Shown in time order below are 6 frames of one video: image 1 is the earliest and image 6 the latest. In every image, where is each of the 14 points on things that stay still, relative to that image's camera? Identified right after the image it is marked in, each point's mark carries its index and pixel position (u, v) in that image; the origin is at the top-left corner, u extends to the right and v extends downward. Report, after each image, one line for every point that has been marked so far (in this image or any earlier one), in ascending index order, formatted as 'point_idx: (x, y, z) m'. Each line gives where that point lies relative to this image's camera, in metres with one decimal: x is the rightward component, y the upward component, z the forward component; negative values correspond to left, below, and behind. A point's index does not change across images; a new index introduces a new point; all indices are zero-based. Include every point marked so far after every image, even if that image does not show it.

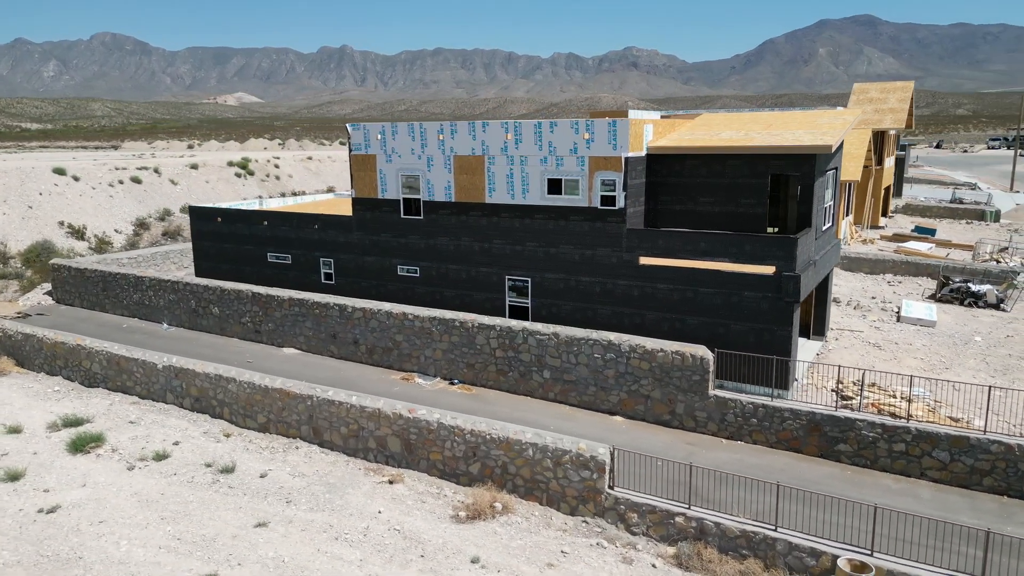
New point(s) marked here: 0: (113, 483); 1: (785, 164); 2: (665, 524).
0: (-6.5, -3.2, +12.4) m
1: (+6.0, +2.7, +16.4) m
2: (+2.1, -3.3, +10.6) m
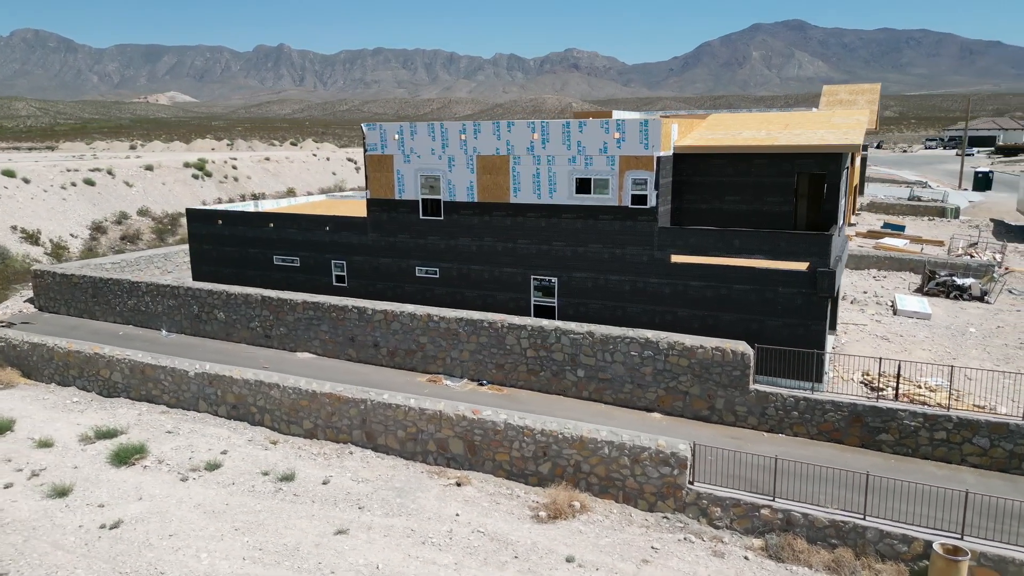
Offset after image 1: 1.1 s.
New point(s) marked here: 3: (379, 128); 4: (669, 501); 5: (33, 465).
0: (-5.4, -3.3, +12.0) m
1: (+6.7, +2.8, +16.9) m
2: (+3.4, -3.2, +10.8) m
3: (-3.4, +4.1, +19.6) m
4: (+2.3, -3.2, +11.3) m
5: (-8.1, -3.0, +13.0) m
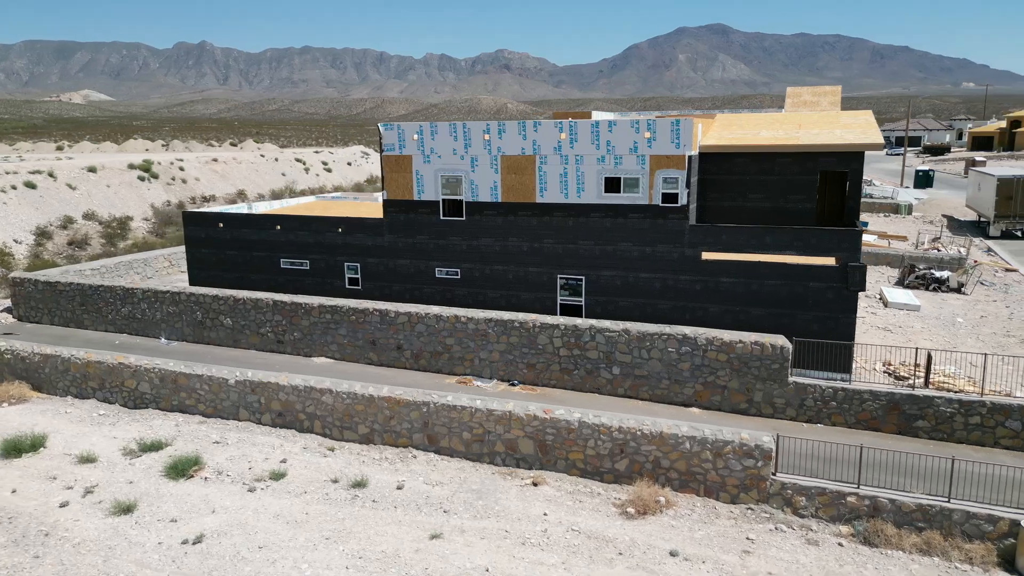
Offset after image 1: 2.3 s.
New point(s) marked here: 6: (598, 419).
0: (-4.1, -3.3, +11.6) m
1: (+7.4, +2.9, +17.5) m
2: (+4.7, -3.2, +11.1) m
3: (-2.9, +4.0, +19.4) m
4: (+3.6, -3.1, +11.6) m
5: (-6.9, -3.1, +12.4) m
6: (+1.4, -2.1, +12.4) m
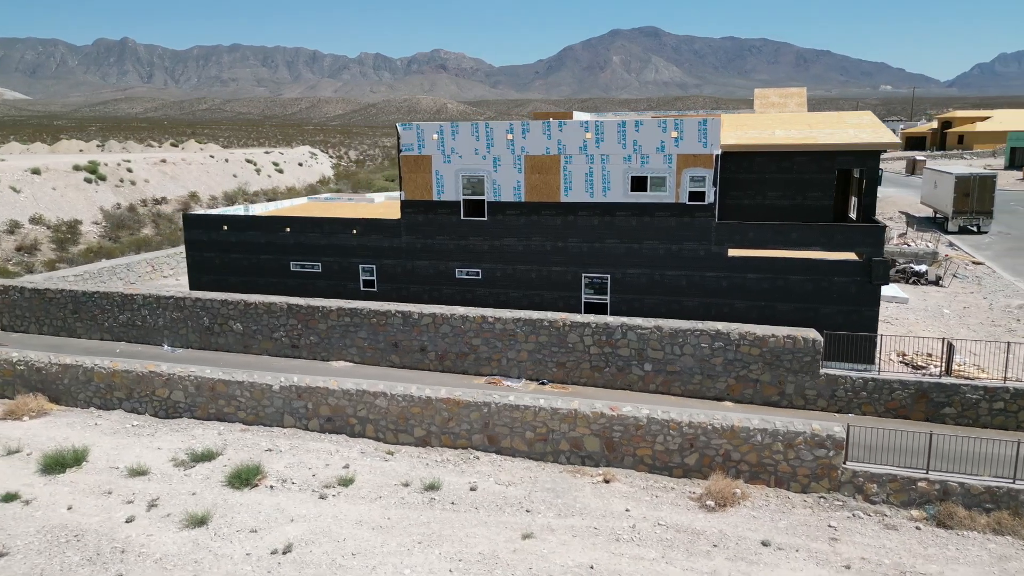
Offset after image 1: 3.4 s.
0: (-2.8, -3.4, +11.3) m
1: (+8.1, +3.0, +18.1) m
2: (+6.0, -3.1, +11.6) m
3: (-2.4, +4.0, +19.2) m
4: (+4.9, -3.0, +11.9) m
5: (-5.7, -3.2, +11.9) m
6: (+2.5, -2.1, +12.6) m
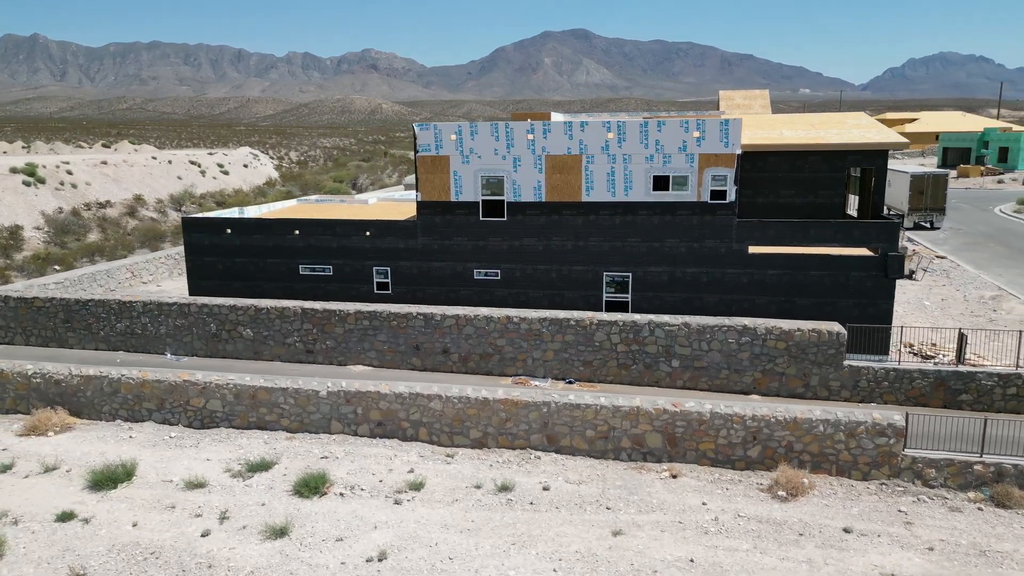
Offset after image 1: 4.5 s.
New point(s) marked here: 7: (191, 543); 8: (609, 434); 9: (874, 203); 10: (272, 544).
0: (-1.6, -3.4, +11.2) m
1: (+8.6, +3.2, +18.8) m
2: (+7.2, -2.9, +12.1) m
3: (-1.9, +4.0, +19.0) m
4: (+6.0, -2.9, +12.4) m
5: (-4.5, -3.3, +11.5) m
6: (+3.6, -2.0, +12.9) m
7: (-4.5, -3.5, +10.6) m
8: (+1.7, -2.5, +13.2) m
9: (+9.1, +2.1, +19.2) m
10: (-3.3, -3.5, +10.5) m
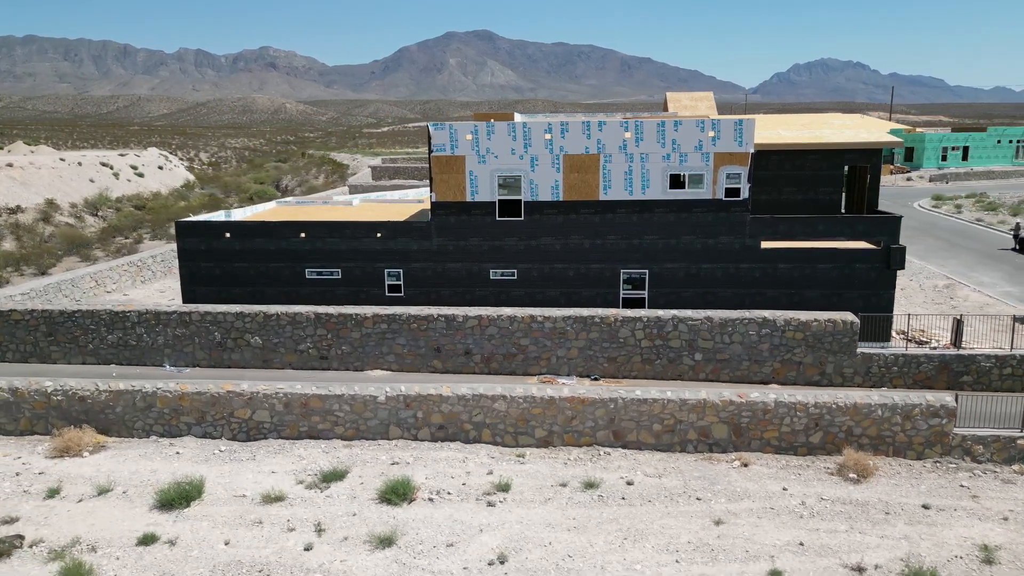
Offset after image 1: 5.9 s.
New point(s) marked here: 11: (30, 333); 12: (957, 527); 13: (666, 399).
0: (-0.1, -3.4, +11.1) m
1: (+9.0, +3.4, +19.8) m
2: (+8.5, -2.7, +13.0) m
3: (-1.5, +3.9, +18.8) m
4: (+7.3, -2.7, +13.2) m
5: (-3.1, -3.4, +11.0) m
6: (+4.9, -1.9, +13.4) m
7: (-2.9, -3.6, +10.2) m
8: (+2.9, -2.5, +13.5) m
9: (+9.4, +2.4, +20.3) m
10: (-1.7, -3.6, +10.2) m
11: (-12.4, -1.1, +19.6) m
12: (+6.4, -3.5, +11.0) m
13: (+2.7, -1.9, +13.5) m
